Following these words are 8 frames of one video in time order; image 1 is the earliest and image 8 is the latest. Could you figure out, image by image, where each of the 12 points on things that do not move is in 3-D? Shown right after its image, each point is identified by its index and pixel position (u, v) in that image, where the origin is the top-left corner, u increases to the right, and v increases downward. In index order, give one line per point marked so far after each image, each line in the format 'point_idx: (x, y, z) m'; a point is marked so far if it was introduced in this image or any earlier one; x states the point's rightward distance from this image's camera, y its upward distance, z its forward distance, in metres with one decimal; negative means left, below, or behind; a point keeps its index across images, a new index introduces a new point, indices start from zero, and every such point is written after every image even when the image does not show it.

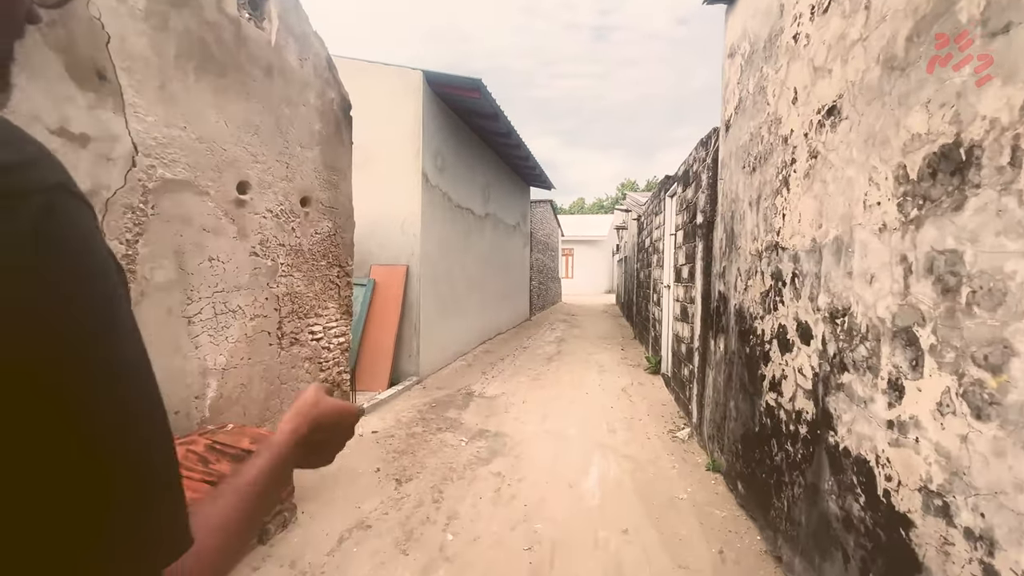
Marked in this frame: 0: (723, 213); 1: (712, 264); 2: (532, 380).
0: (+1.6, +0.5, +3.3) m
1: (+1.6, +0.2, +3.5) m
2: (+0.3, -1.2, +5.9) m
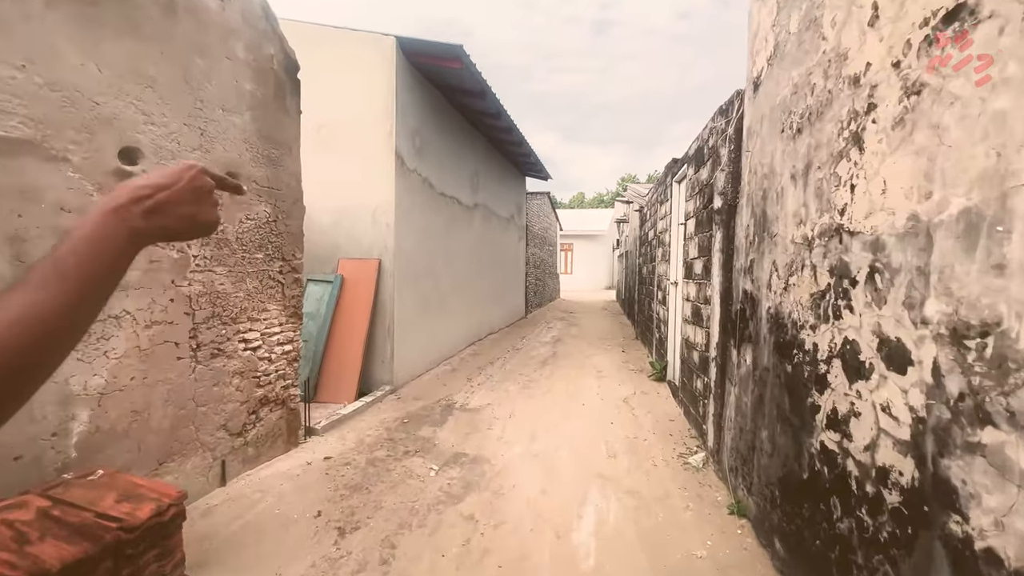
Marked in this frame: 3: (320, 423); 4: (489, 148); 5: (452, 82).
0: (+1.4, +0.6, +2.7) m
1: (+1.4, +0.2, +2.9) m
2: (+0.1, -1.2, +5.3) m
3: (-1.6, -1.1, +3.7) m
4: (-0.4, +2.4, +7.7) m
5: (-0.7, +2.5, +5.4) m
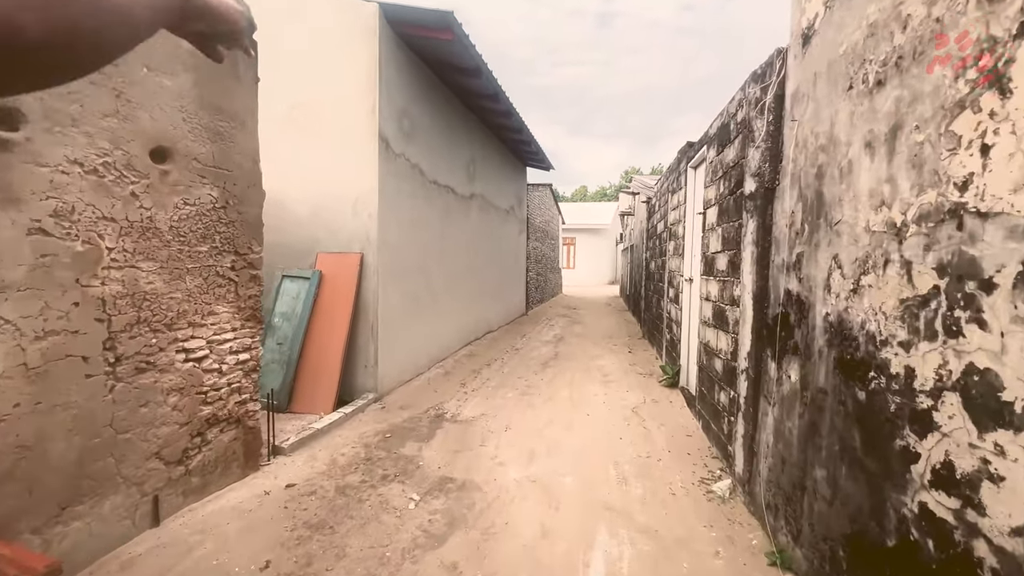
0: (+1.4, +0.6, +2.2) m
1: (+1.4, +0.2, +2.4) m
2: (+0.1, -1.2, +4.8) m
3: (-1.6, -1.1, +3.2) m
4: (-0.4, +2.5, +7.2) m
5: (-0.8, +2.5, +4.8) m
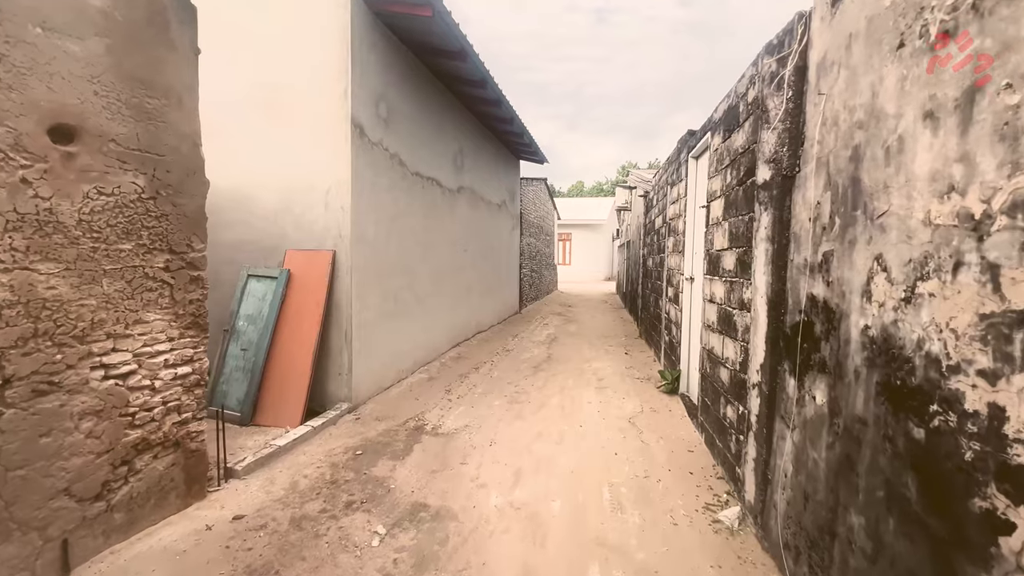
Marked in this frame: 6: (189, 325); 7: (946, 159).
0: (+1.3, +0.5, +1.8) m
1: (+1.3, +0.2, +2.0) m
2: (0.0, -1.2, +4.5) m
3: (-1.7, -1.1, +2.9) m
4: (-0.6, +2.5, +6.8) m
5: (-0.9, +2.5, +4.5) m
6: (-1.8, -0.2, +2.4) m
7: (+1.2, +0.3, +1.2) m
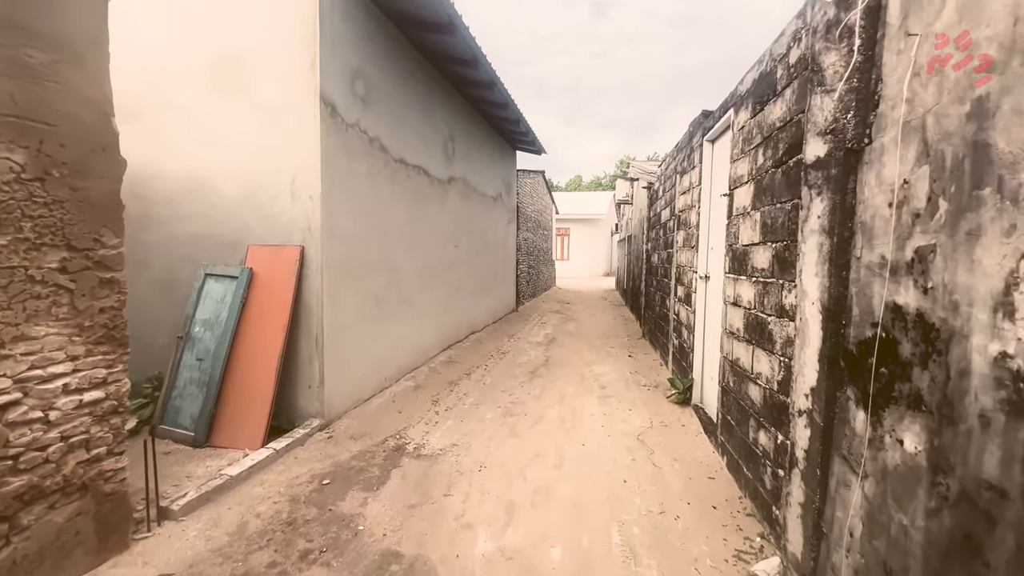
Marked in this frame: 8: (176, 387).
0: (+1.2, +0.5, +1.4) m
1: (+1.3, +0.2, +1.6) m
2: (-0.1, -1.2, +4.0) m
3: (-1.8, -1.1, +2.4) m
4: (-0.6, +2.5, +6.3) m
5: (-0.9, +2.5, +4.0) m
6: (-1.8, -0.2, +2.0) m
7: (+1.1, +0.3, +0.7) m
8: (-2.5, -0.8, +3.4) m
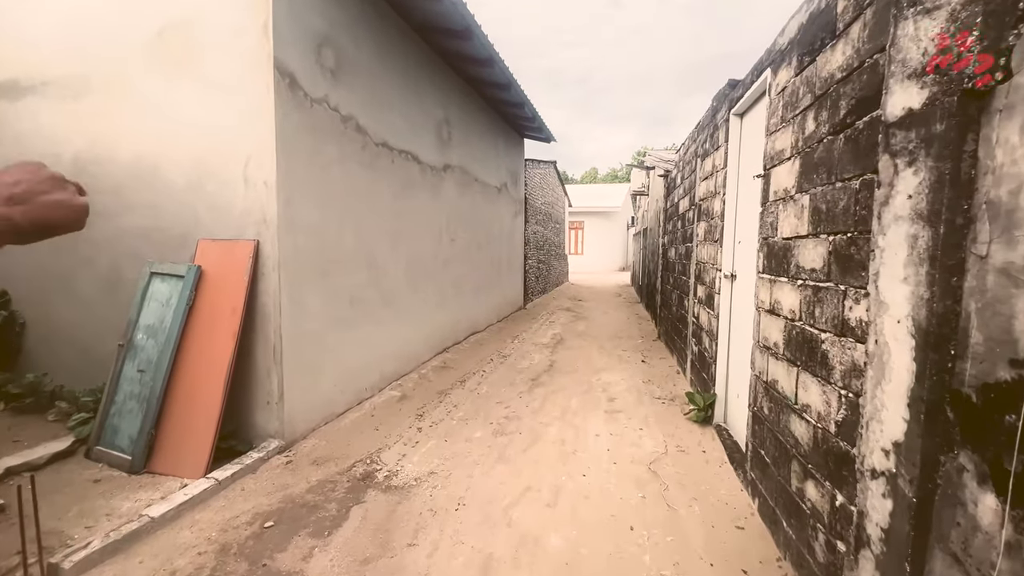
0: (+1.1, +0.5, +0.8) m
1: (+1.1, +0.1, +1.0) m
2: (-0.1, -1.2, +3.5) m
3: (-1.9, -1.2, +2.0) m
4: (-0.6, +2.6, +5.8) m
5: (-1.0, +2.5, +3.4) m
6: (-1.9, -0.2, +1.5) m
7: (+0.9, +0.3, +0.2) m
8: (-2.6, -0.8, +3.0) m
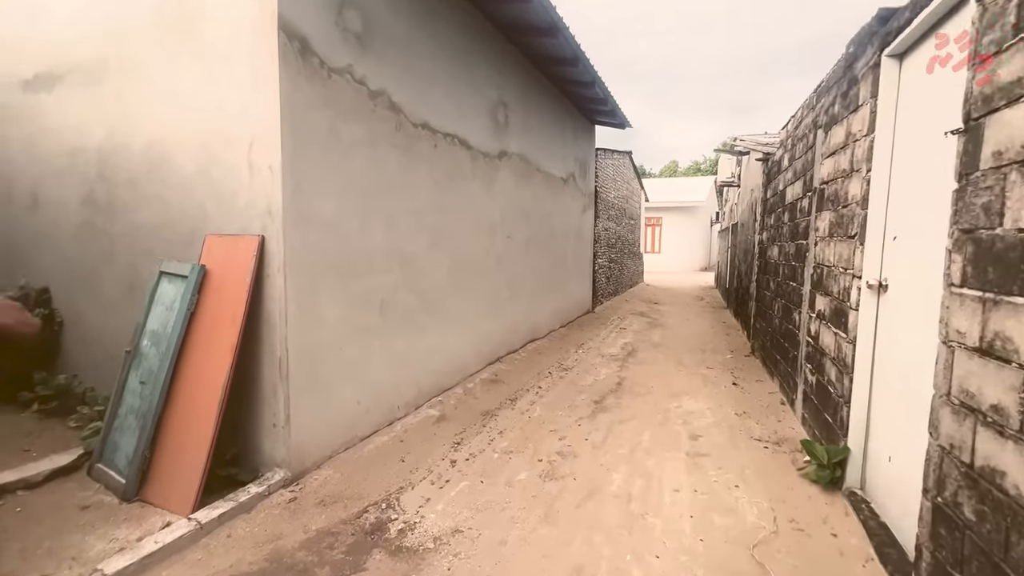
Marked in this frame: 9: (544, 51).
0: (+1.0, +0.4, -0.1) m
1: (+1.0, 0.0, +0.1) m
2: (+0.2, -1.2, +2.8) m
3: (-1.8, -1.2, +1.6) m
4: (+0.1, +2.5, +5.1) m
5: (-0.6, +2.5, +2.9) m
6: (-1.9, -0.3, +1.1) m
7: (+0.7, +0.2, -0.7) m
8: (-2.3, -0.8, +2.7) m
9: (+0.4, +2.6, +5.0) m
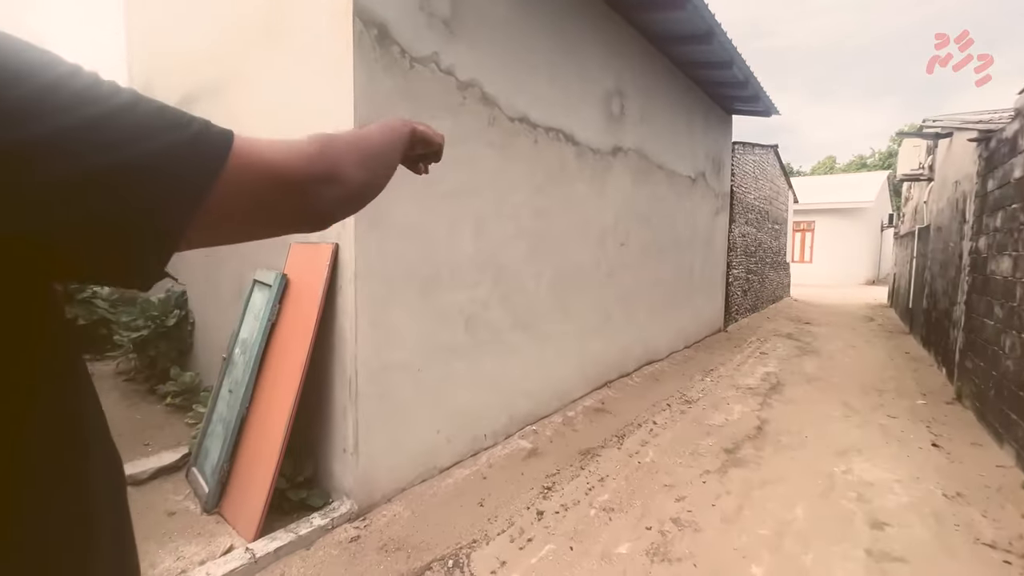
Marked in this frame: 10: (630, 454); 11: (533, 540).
0: (+0.7, +0.3, -0.8) m
1: (+0.8, 0.0, -0.6) m
2: (+0.7, -1.3, +2.2) m
3: (-1.6, -1.2, +1.5) m
4: (+1.3, +2.4, +4.5) m
5: (0.0, +2.4, +2.5) m
6: (-1.8, -0.3, +1.1) m
7: (+0.3, +0.1, -1.3) m
8: (-1.8, -0.8, +2.7) m
9: (+1.5, +2.5, +4.3) m
10: (+0.8, -1.2, +3.2) m
11: (+0.1, -1.3, +2.3) m
